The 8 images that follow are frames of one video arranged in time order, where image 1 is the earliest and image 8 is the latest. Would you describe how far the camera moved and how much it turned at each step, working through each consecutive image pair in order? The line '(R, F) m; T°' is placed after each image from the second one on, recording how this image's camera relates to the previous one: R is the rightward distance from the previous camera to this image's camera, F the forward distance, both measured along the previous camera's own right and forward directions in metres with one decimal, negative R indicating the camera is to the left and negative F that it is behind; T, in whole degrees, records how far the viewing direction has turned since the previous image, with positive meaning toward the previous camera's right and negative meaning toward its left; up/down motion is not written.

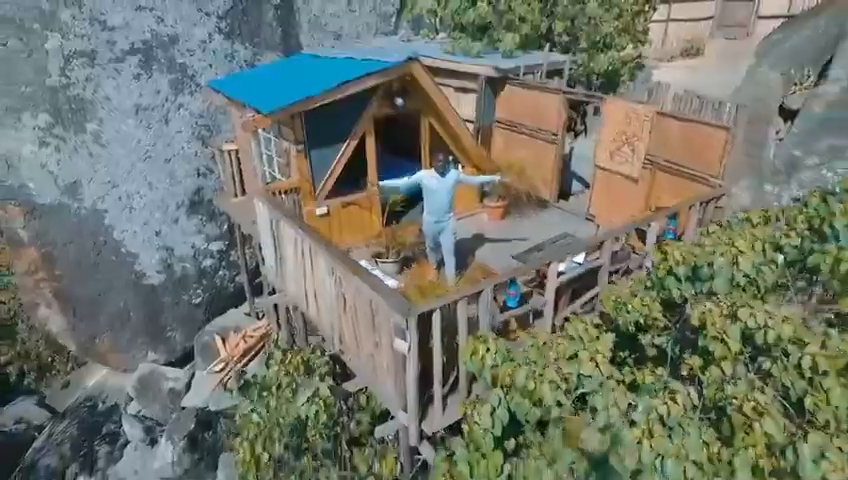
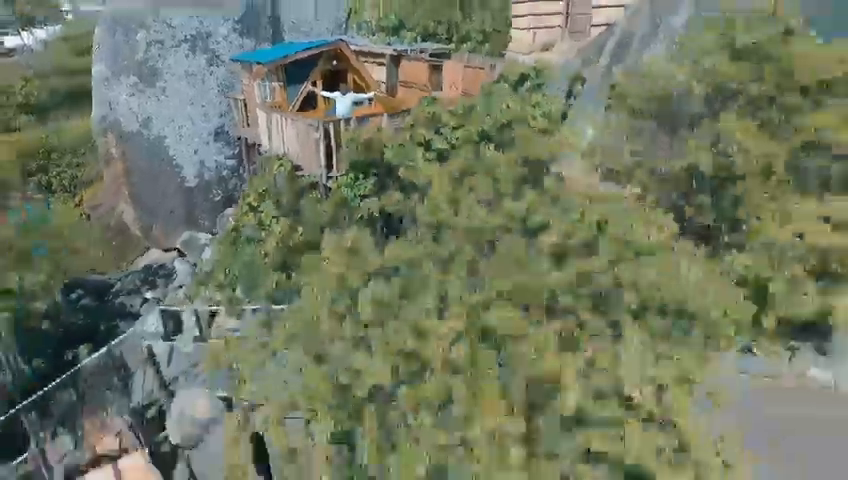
(+0.9, -3.1) m; +1°
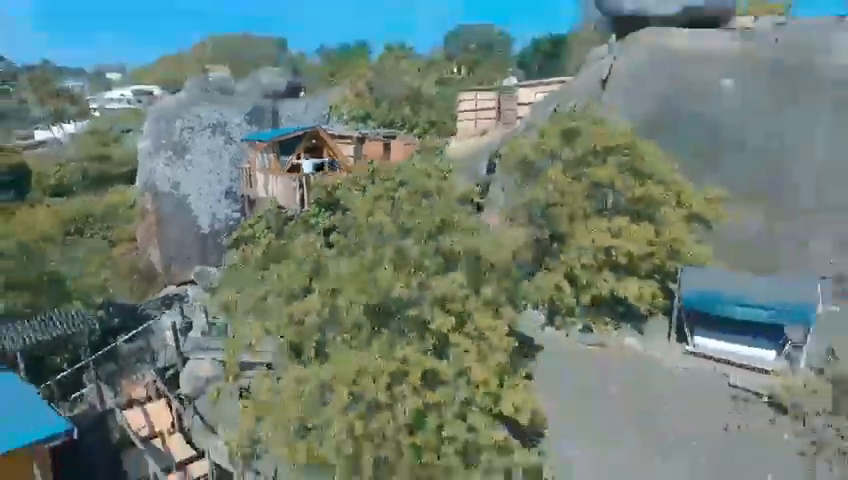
(+0.9, -2.4) m; 0°
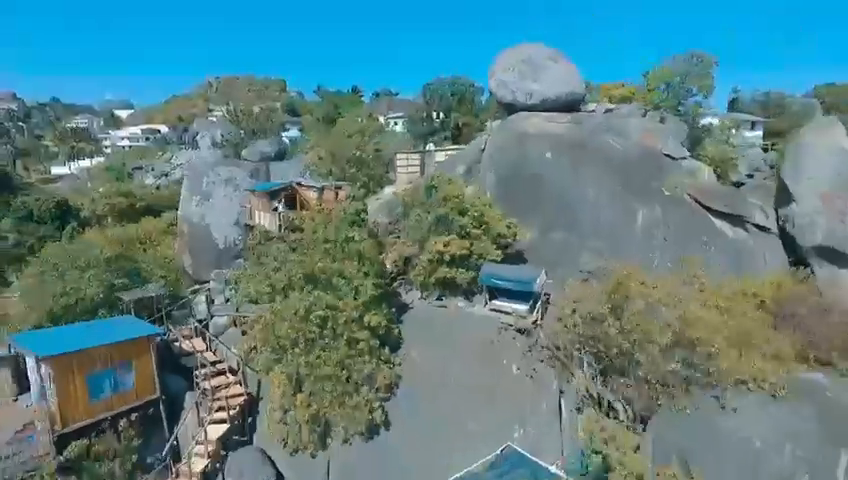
(+2.0, -5.9) m; 0°
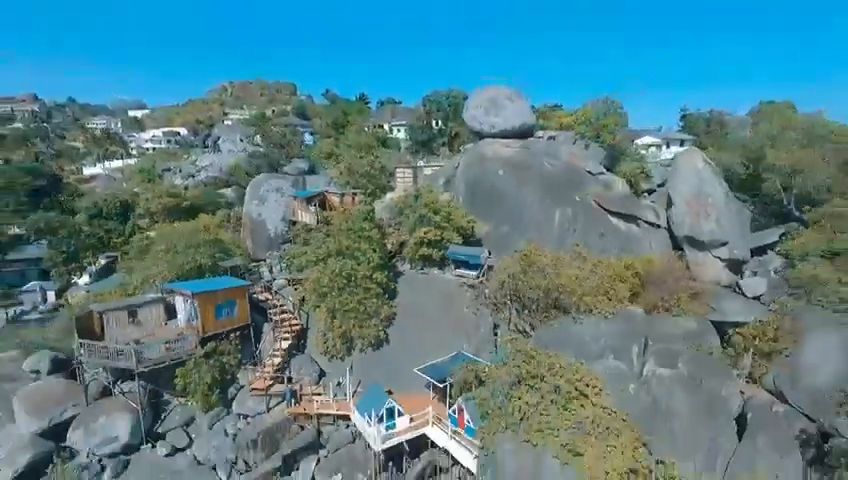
(+0.7, -7.1) m; -1°
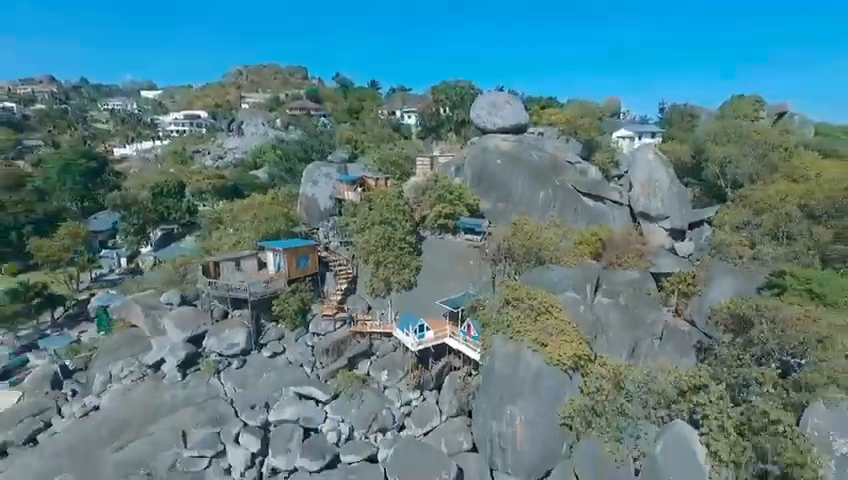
(-0.8, -7.0) m; 0°
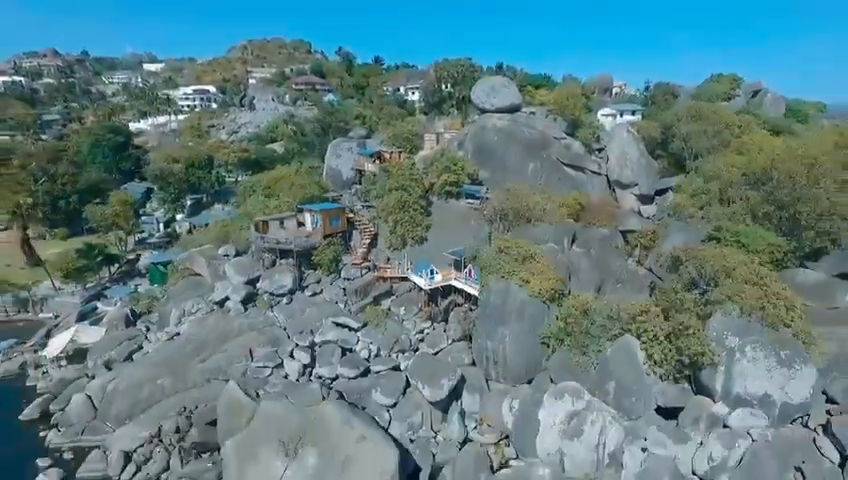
(-0.6, -5.5) m; 0°
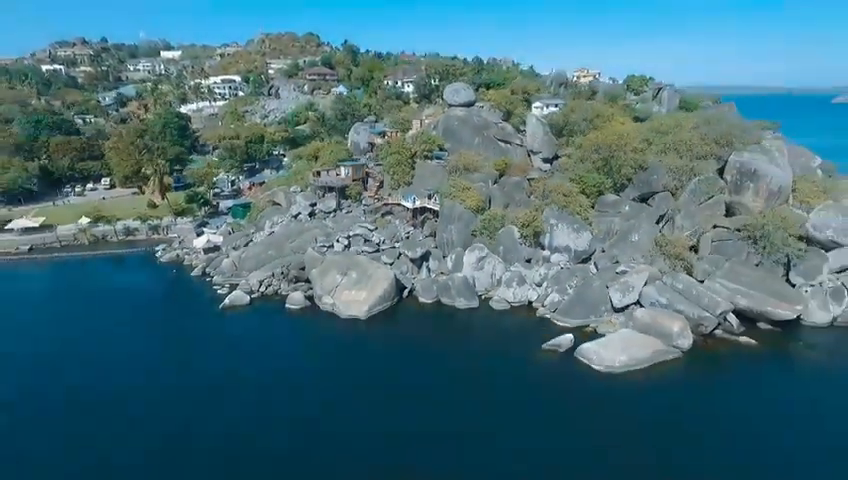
(+1.3, -21.3) m; 0°
